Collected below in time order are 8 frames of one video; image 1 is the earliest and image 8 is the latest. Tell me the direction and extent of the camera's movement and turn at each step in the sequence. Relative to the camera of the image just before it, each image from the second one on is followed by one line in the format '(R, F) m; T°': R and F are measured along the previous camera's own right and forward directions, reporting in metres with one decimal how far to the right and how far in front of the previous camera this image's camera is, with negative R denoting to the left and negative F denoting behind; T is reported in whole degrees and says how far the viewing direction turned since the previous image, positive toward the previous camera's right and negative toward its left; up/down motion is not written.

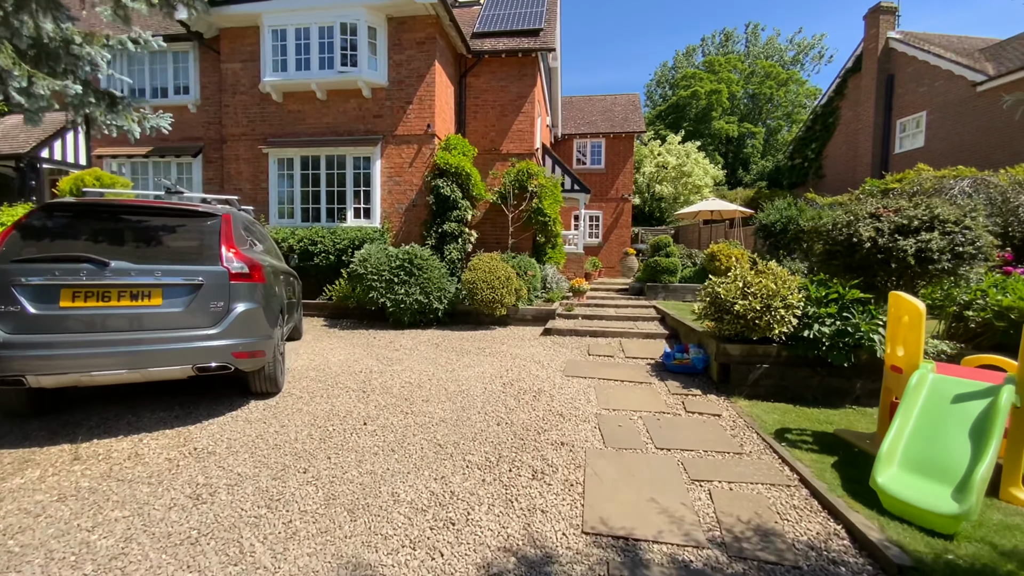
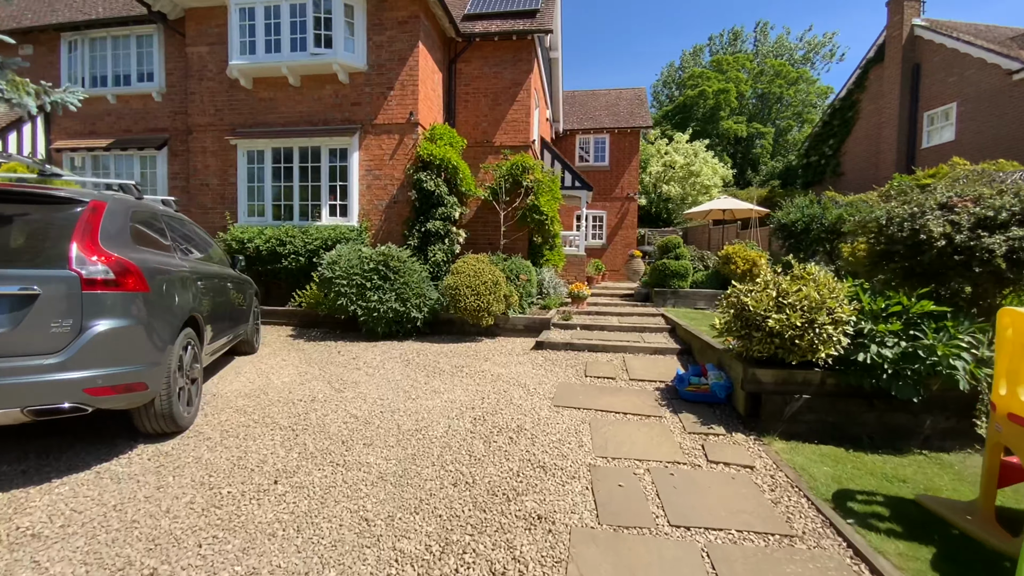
(+0.3, +1.1) m; -1°
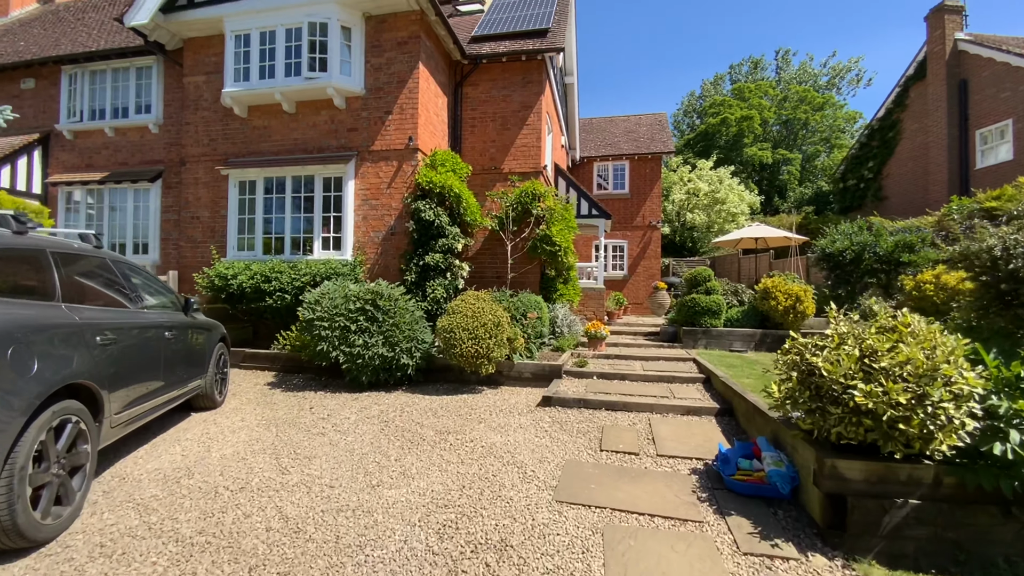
(+0.3, +1.1) m; -3°
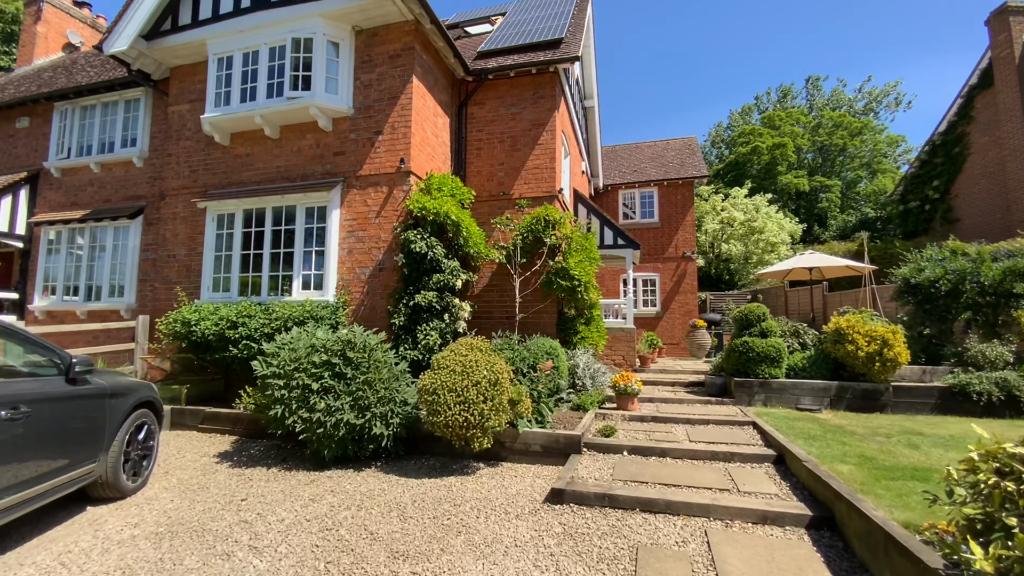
(+0.3, +1.6) m; -4°
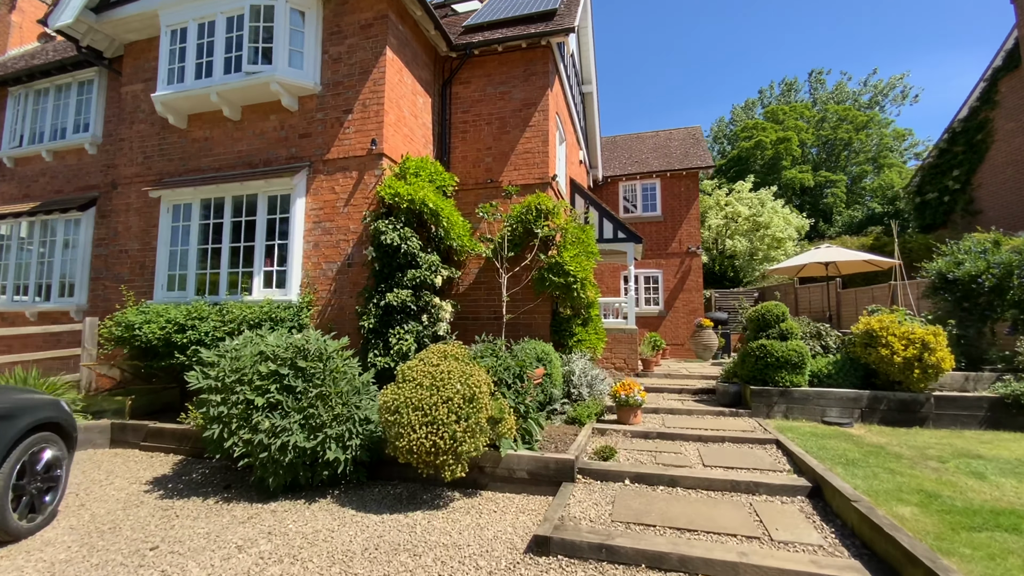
(+0.2, +0.9) m; 0°
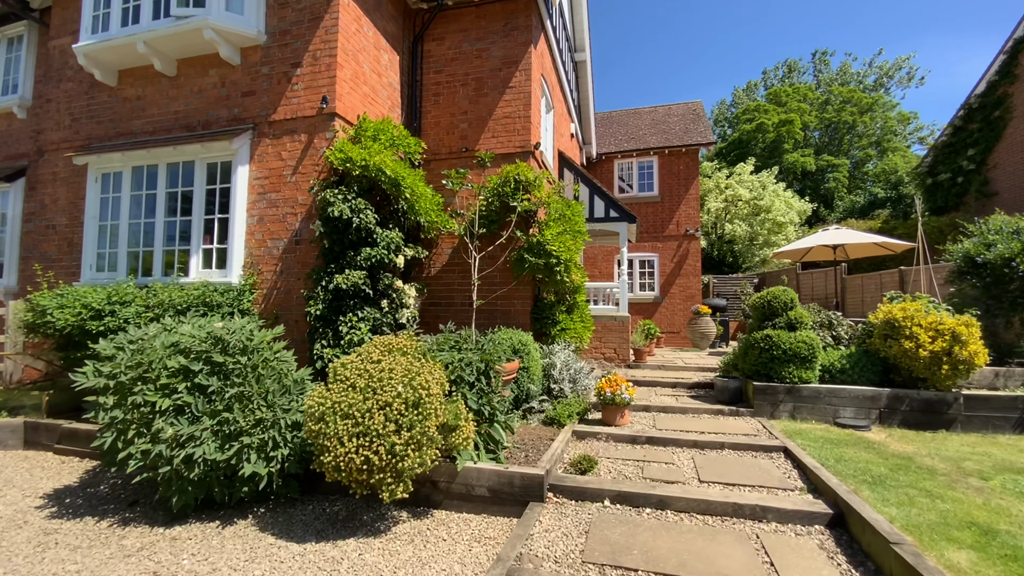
(+0.3, +0.9) m; 0°
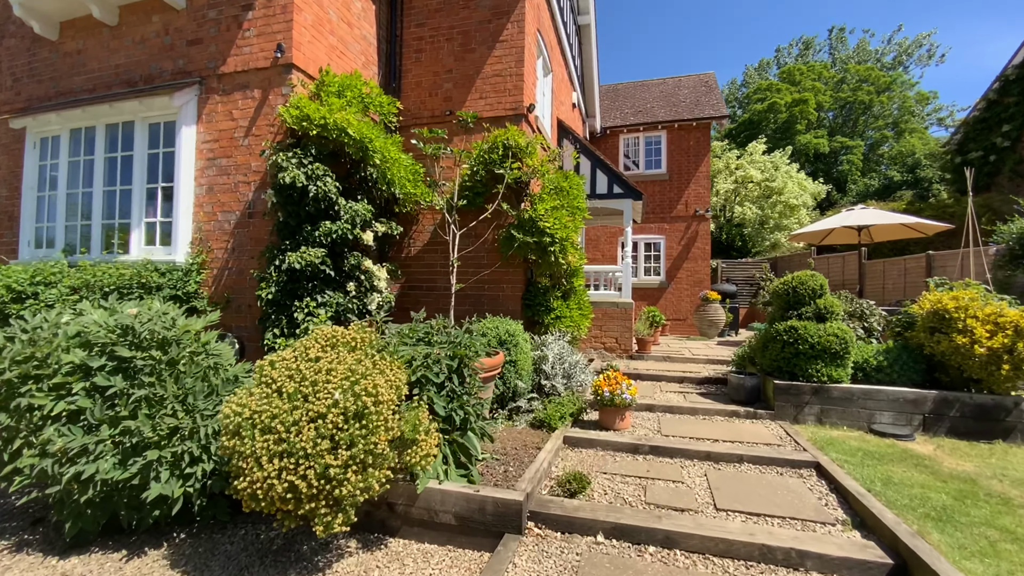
(+0.2, +0.8) m; -1°
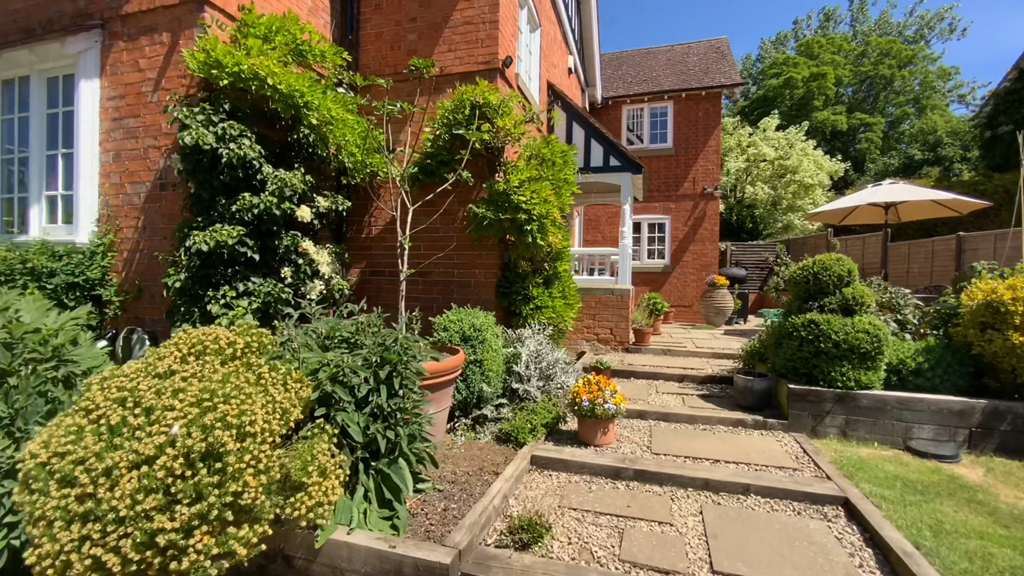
(+0.4, +0.9) m; -1°
